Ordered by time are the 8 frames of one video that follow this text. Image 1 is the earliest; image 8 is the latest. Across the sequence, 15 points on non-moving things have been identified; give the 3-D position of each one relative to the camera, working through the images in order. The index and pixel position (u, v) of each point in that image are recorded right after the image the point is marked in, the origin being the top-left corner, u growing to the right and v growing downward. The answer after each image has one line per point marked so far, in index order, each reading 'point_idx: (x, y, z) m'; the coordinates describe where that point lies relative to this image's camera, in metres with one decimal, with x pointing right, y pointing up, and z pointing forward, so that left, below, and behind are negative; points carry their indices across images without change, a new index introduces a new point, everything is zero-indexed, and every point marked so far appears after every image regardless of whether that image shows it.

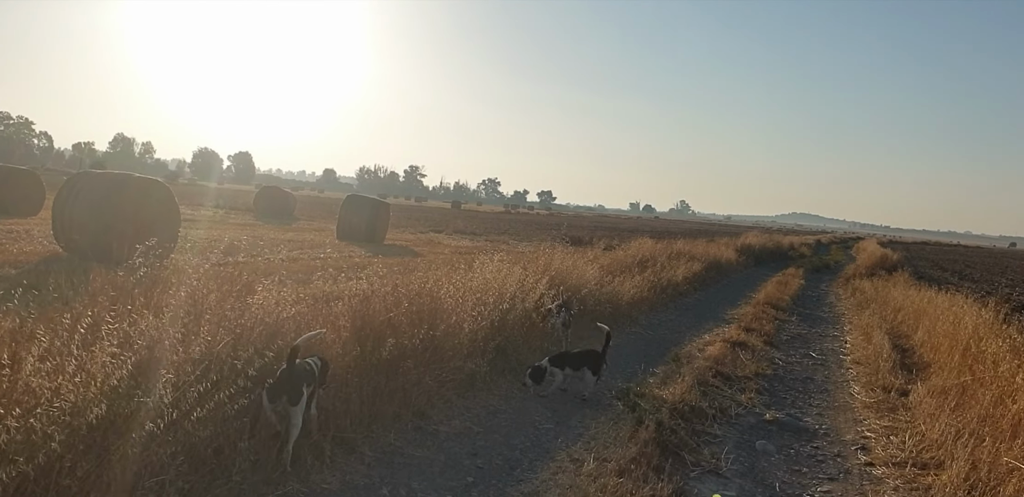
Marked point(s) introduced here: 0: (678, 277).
0: (+3.1, -0.5, +17.3) m
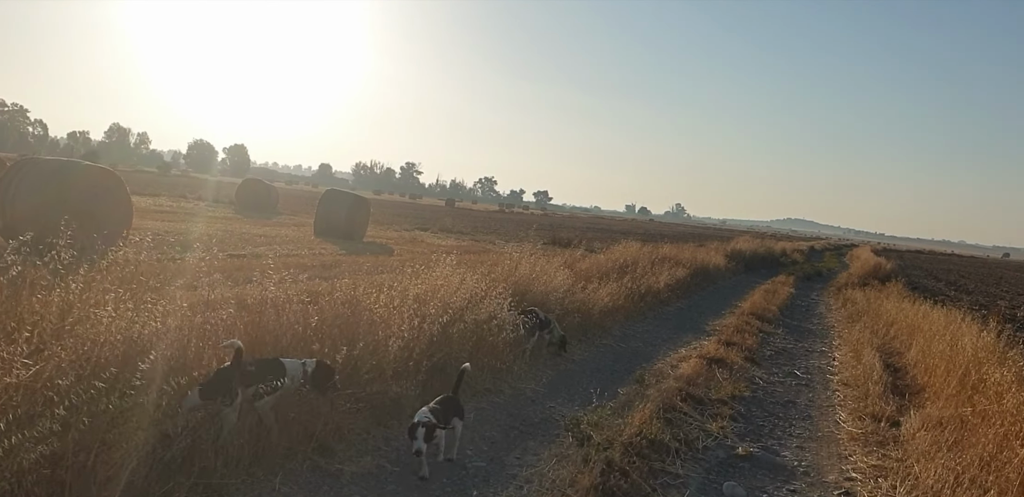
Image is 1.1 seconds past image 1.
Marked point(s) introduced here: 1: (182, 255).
0: (+2.6, -0.6, +16.4) m
1: (-5.9, -0.1, +16.7) m
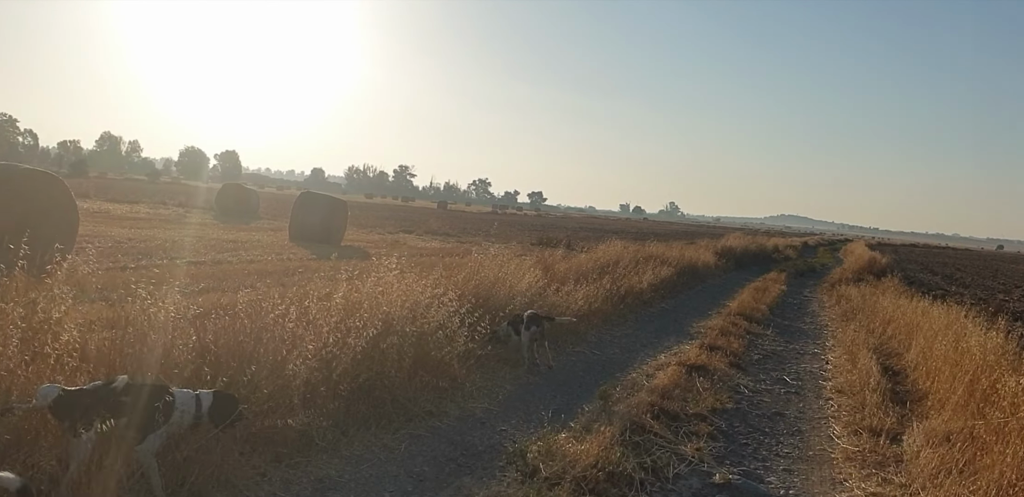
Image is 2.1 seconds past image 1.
0: (+2.2, -0.6, +15.5) m
1: (-6.3, -0.2, +15.7) m
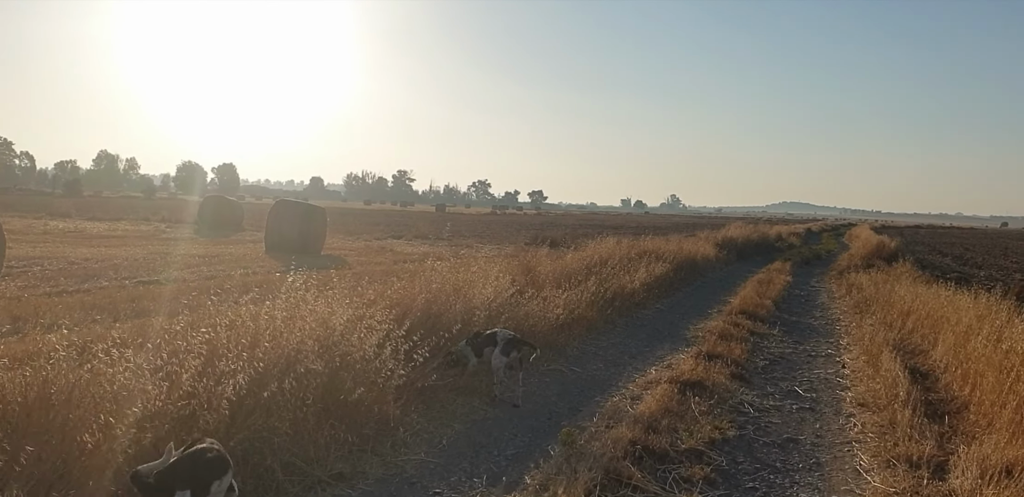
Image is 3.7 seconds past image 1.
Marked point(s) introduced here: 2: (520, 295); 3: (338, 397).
0: (+1.8, -0.5, +14.1) m
1: (-6.7, -0.6, +14.4) m
2: (+0.1, -0.5, +10.2) m
3: (-1.0, -0.8, +5.2) m
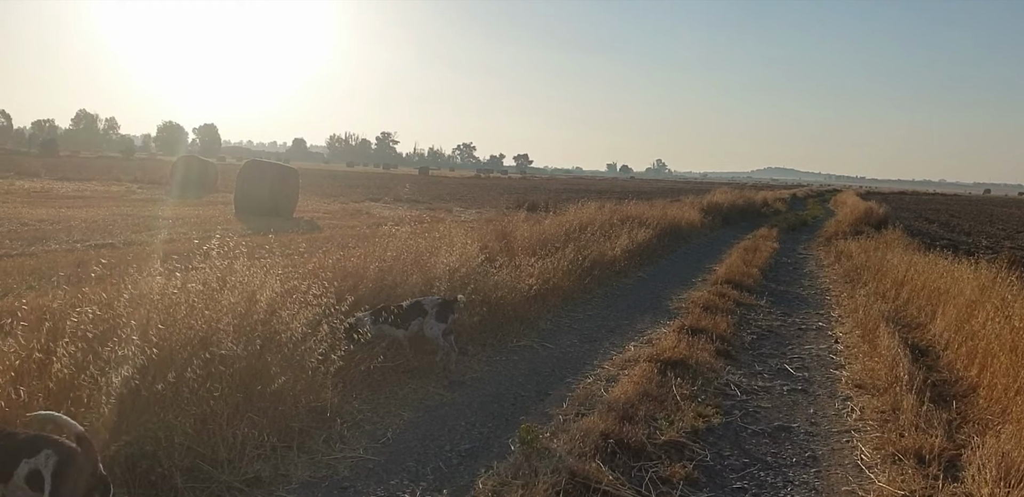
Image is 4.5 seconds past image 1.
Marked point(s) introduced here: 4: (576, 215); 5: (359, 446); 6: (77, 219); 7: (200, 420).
0: (+1.5, 0.0, +13.4) m
1: (-7.0, 0.0, +13.5) m
2: (-0.2, -0.1, +9.4) m
3: (-1.2, -0.6, +4.4) m
4: (+1.2, +0.6, +16.9) m
5: (-0.8, -1.0, +4.7) m
6: (-8.8, +0.6, +19.0) m
7: (-1.3, -0.7, +4.0) m
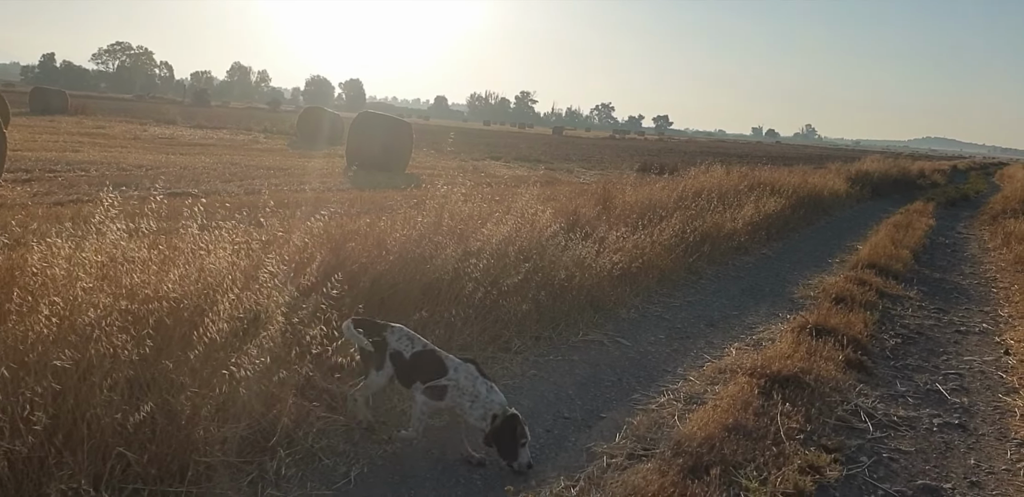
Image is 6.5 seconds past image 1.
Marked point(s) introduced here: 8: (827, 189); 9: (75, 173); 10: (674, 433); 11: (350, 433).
0: (+2.7, +0.3, +11.6) m
1: (-5.6, +0.8, +12.9) m
2: (+0.5, +0.1, +7.9) m
3: (-1.2, -0.5, +3.1) m
4: (+3.0, +1.1, +15.0) m
5: (-0.8, -0.9, +3.3) m
6: (-6.6, +1.6, +18.5) m
7: (-1.4, -0.6, +2.7) m
8: (+6.4, +1.2, +19.1) m
9: (-7.1, +1.2, +15.1) m
10: (+0.7, -0.8, +4.3) m
11: (-0.7, -0.7, +3.9) m
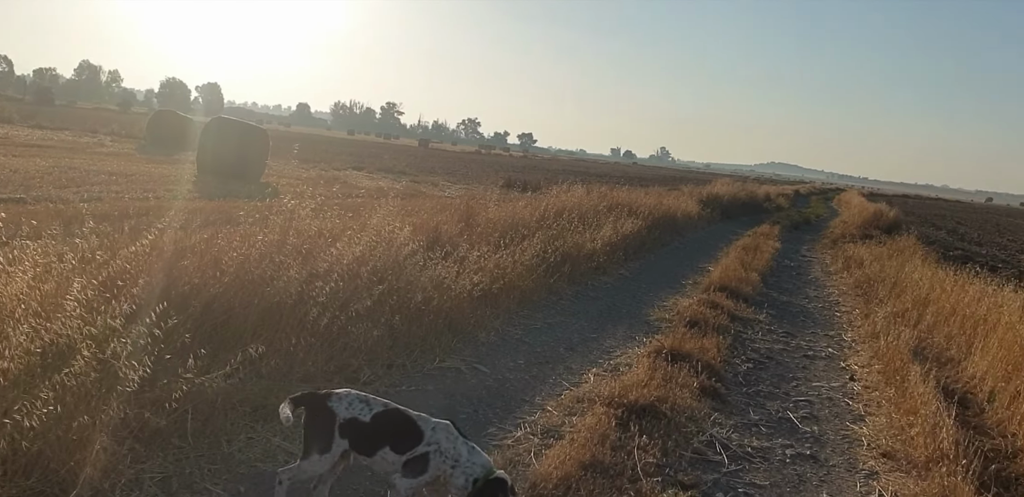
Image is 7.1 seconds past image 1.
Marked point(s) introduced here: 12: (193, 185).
0: (+1.0, +0.1, +11.6) m
1: (-7.5, +0.6, +11.6) m
2: (-0.7, 0.0, +7.6) m
3: (-1.7, -0.6, +2.6) m
4: (+0.7, +0.8, +15.0) m
5: (-1.3, -0.9, +2.8) m
6: (-9.2, +1.5, +17.1) m
7: (-1.8, -0.7, +2.2) m
8: (+3.6, +0.7, +19.6) m
9: (-9.2, +1.1, +13.6) m
10: (+0.1, -1.0, +4.0) m
11: (-1.3, -0.8, +3.5) m
12: (-6.7, +1.3, +19.5) m
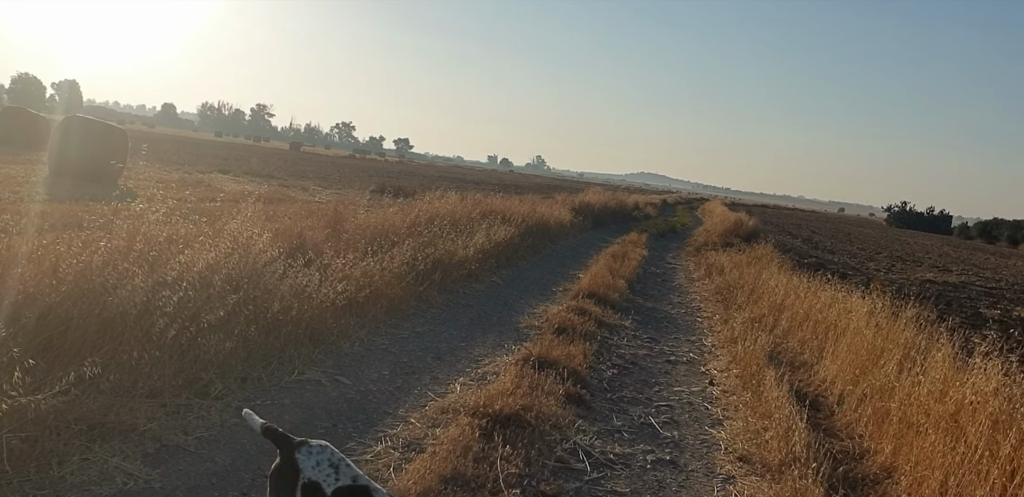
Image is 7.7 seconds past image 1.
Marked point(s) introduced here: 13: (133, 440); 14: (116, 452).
0: (-0.6, 0.0, +11.5) m
1: (-9.0, +0.6, +10.5) m
2: (-1.7, -0.1, +7.3) m
3: (-2.1, -0.6, +2.3) m
4: (-1.3, +0.7, +14.9) m
5: (-1.7, -1.0, +2.6) m
6: (-11.4, +1.4, +15.7) m
7: (-2.1, -0.7, +1.8) m
8: (+0.9, +0.6, +19.8) m
9: (-11.0, +1.0, +12.2) m
10: (-0.5, -1.0, +3.9) m
11: (-1.8, -0.9, +3.2) m
12: (-9.2, +1.2, +18.4) m
13: (-1.6, -0.8, +4.0) m
14: (-1.6, -0.8, +3.8) m
